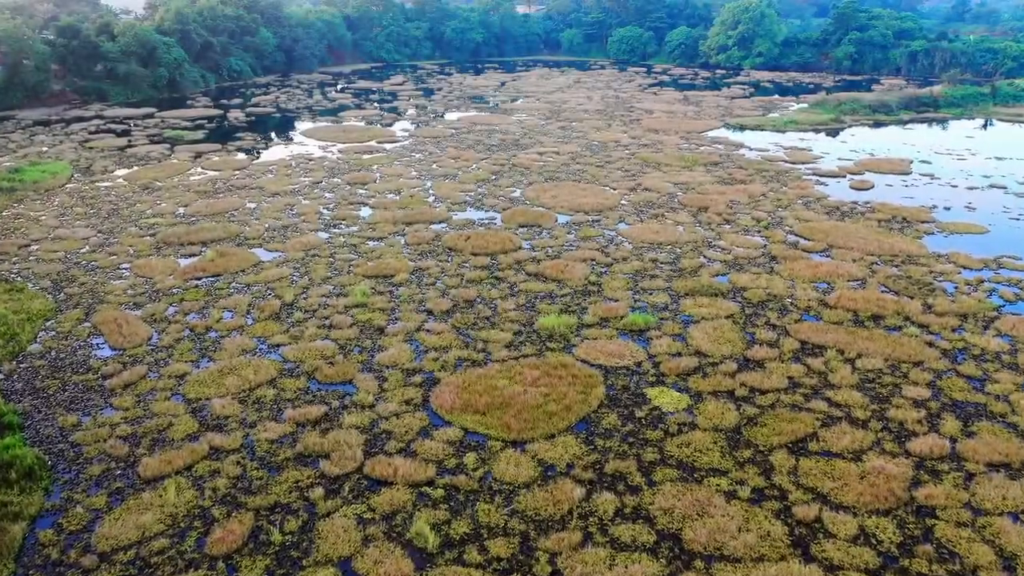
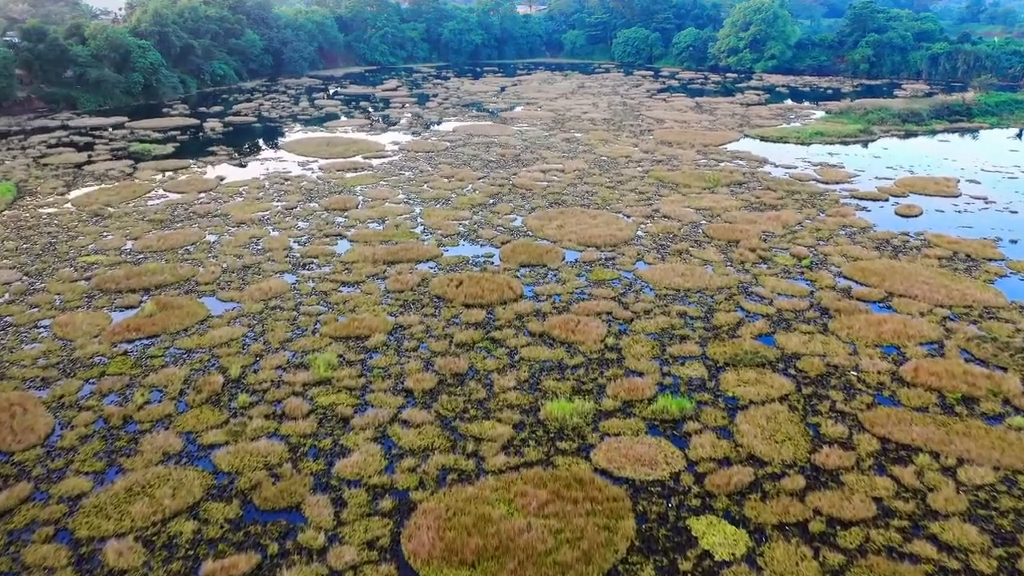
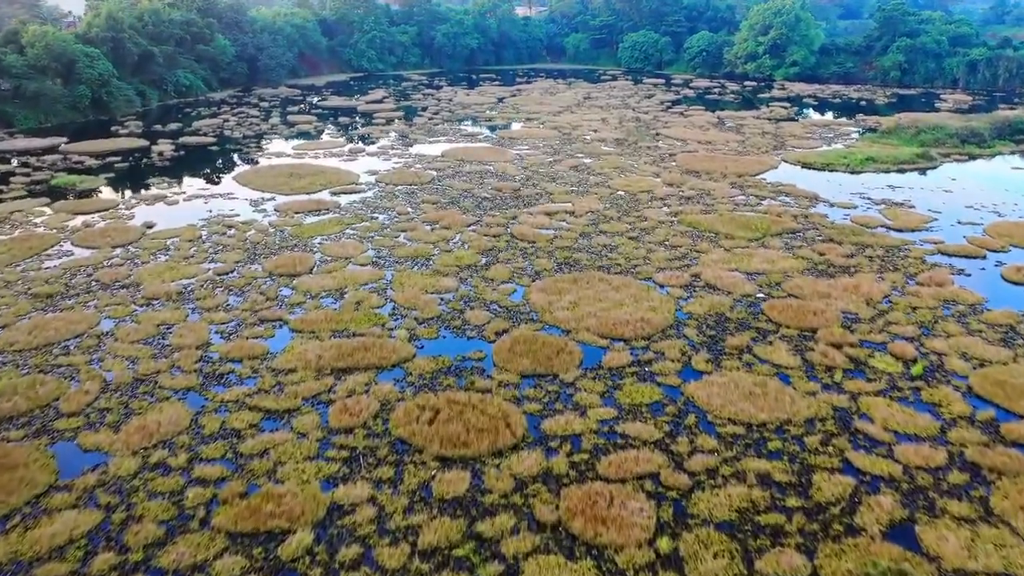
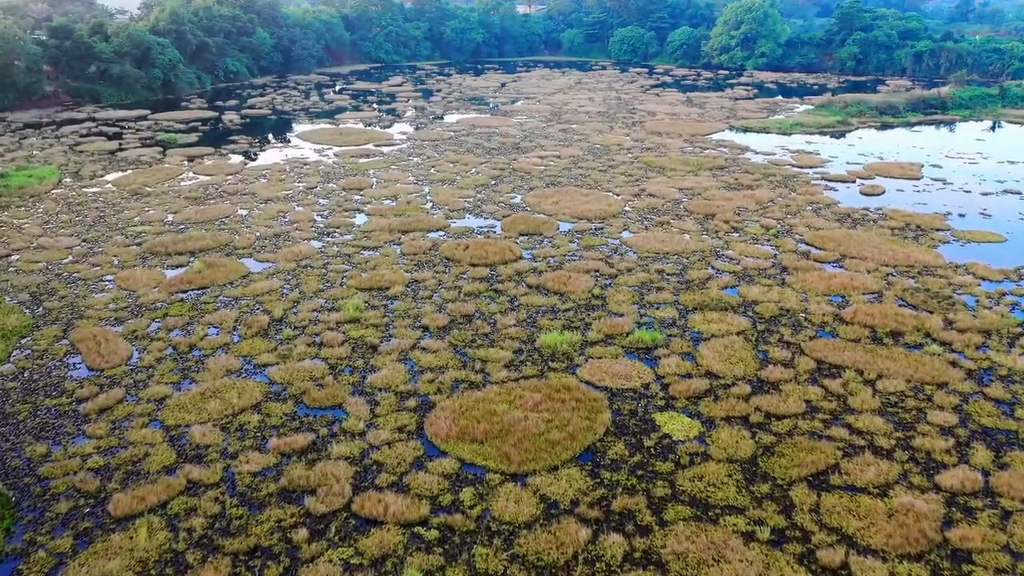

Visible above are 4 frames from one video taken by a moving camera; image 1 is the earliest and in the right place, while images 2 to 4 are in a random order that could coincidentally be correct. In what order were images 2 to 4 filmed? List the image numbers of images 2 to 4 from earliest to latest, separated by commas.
4, 2, 3
